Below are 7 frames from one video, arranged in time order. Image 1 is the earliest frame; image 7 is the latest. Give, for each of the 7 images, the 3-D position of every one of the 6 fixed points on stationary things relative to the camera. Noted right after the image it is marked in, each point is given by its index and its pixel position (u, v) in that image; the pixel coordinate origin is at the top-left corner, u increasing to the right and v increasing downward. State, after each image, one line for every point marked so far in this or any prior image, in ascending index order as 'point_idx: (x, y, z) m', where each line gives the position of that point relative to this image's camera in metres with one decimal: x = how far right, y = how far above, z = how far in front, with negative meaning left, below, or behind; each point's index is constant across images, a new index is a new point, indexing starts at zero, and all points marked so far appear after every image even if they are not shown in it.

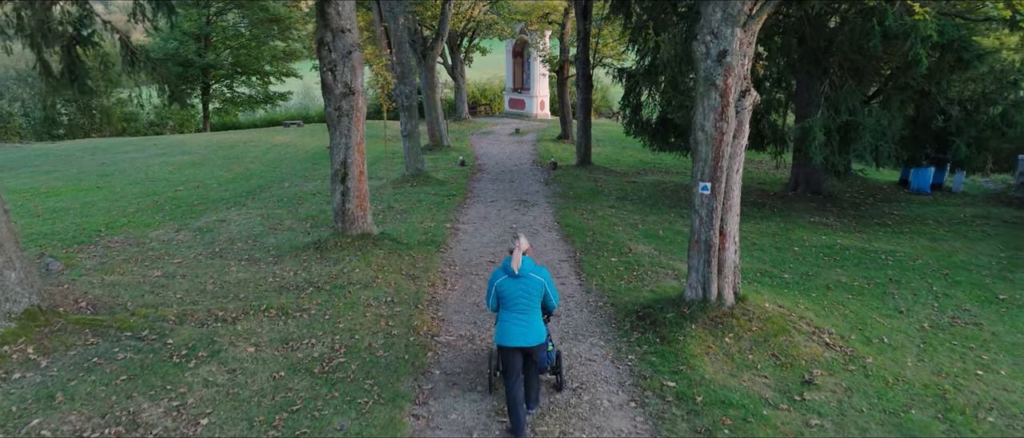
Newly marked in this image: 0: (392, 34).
0: (-11.0, +17.0, +17.6) m
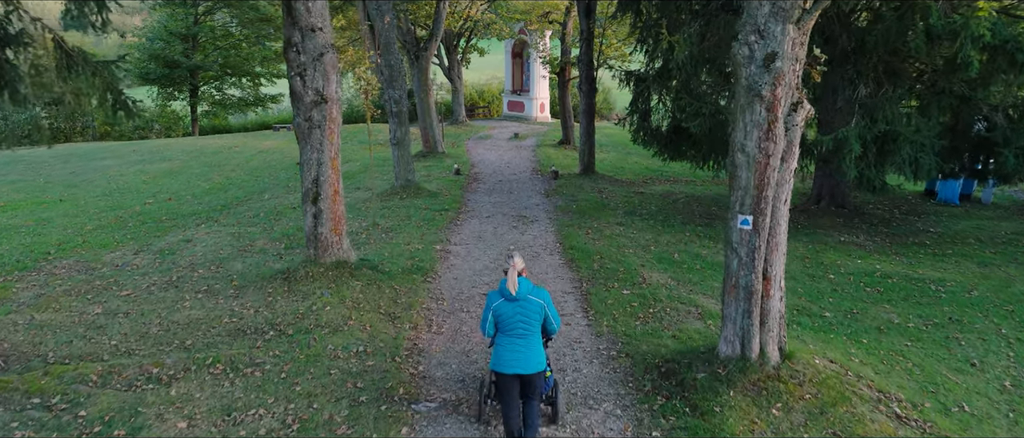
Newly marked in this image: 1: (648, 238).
0: (-11.2, +15.7, +16.2) m
1: (+8.9, -1.3, +12.5) m
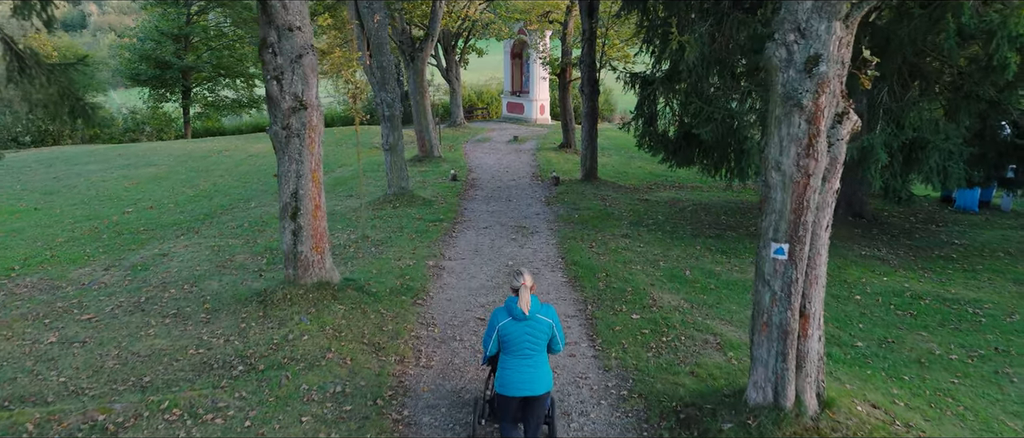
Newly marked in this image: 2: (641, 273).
0: (-11.3, +14.8, +15.4) m
1: (+8.8, -2.0, +11.7) m
2: (+7.1, -2.9, +10.5) m
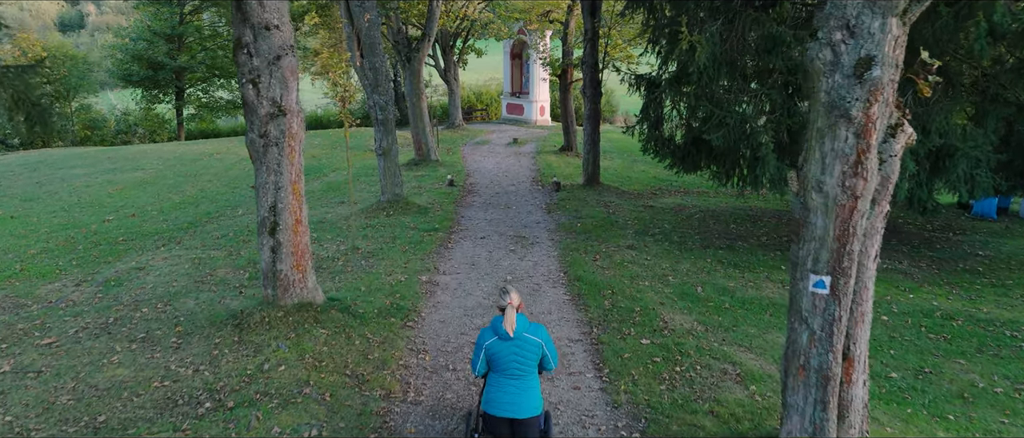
0: (-11.4, +14.2, +14.7) m
1: (+8.7, -2.7, +11.0) m
2: (+7.0, -3.6, +9.8) m
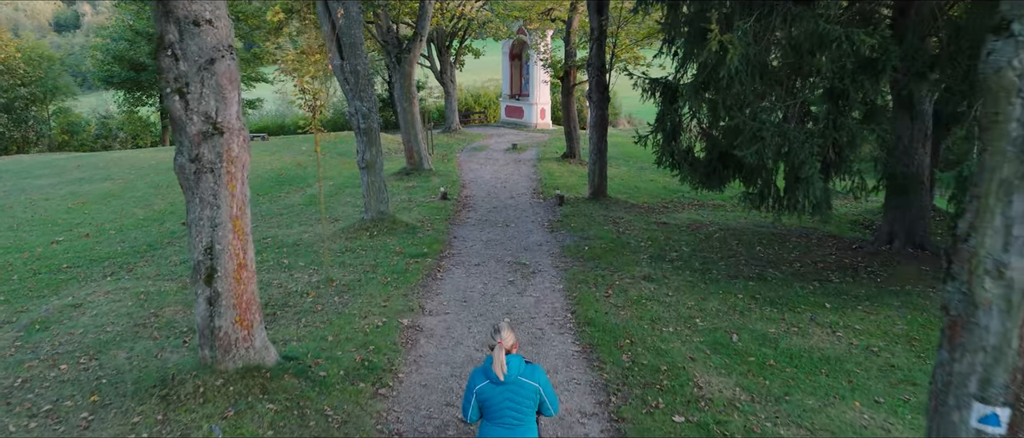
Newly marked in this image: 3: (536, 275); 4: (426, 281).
0: (-11.5, +12.7, +13.0) m
1: (+8.6, -4.2, +9.3) m
2: (+6.9, -5.1, +8.1) m
3: (+1.4, -3.2, +11.0) m
4: (-4.8, -3.5, +10.5) m
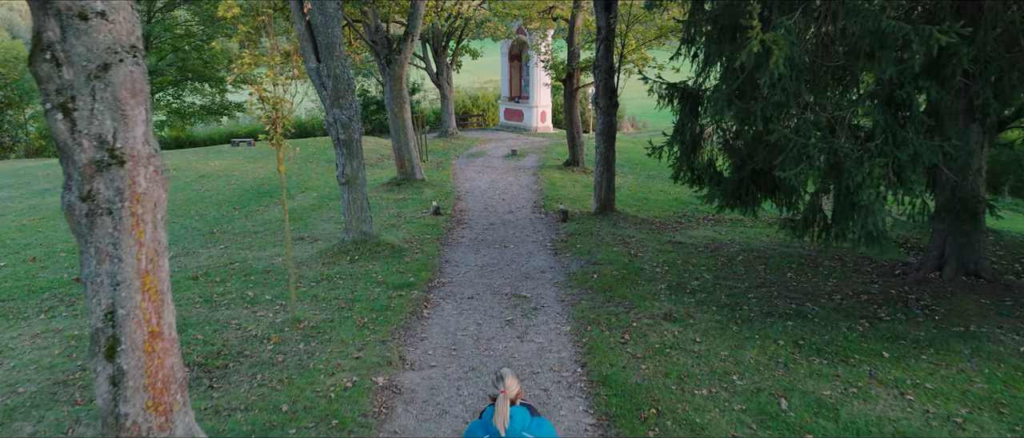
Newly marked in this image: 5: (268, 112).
0: (-11.6, +11.3, +11.5) m
1: (+8.6, -5.6, +7.8) m
2: (+6.9, -6.5, +6.6) m
3: (+1.3, -4.6, +9.4) m
4: (-4.8, -4.9, +9.0) m
5: (-11.2, +5.3, +9.2) m
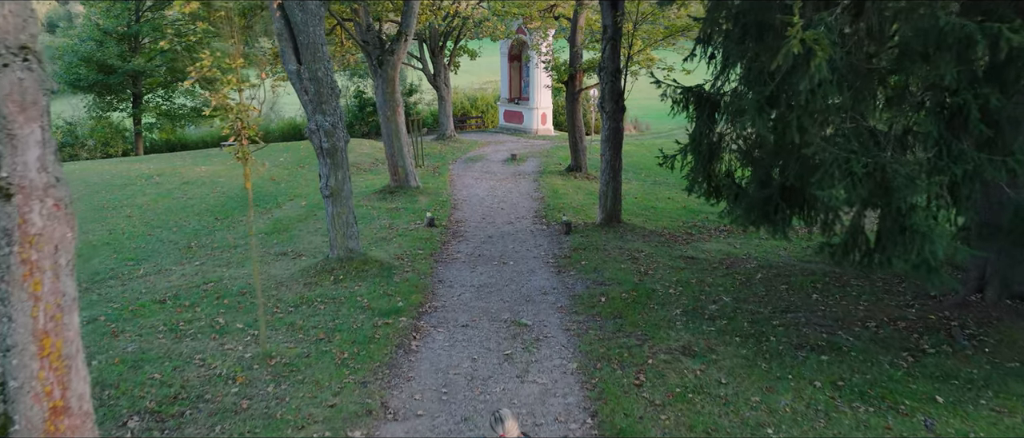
0: (-11.6, +10.3, +10.5) m
1: (+8.5, -6.5, +6.8) m
2: (+6.8, -7.4, +5.6) m
3: (+1.3, -5.5, +8.4) m
4: (-4.9, -5.8, +8.0) m
5: (-11.3, +4.3, +8.2) m
